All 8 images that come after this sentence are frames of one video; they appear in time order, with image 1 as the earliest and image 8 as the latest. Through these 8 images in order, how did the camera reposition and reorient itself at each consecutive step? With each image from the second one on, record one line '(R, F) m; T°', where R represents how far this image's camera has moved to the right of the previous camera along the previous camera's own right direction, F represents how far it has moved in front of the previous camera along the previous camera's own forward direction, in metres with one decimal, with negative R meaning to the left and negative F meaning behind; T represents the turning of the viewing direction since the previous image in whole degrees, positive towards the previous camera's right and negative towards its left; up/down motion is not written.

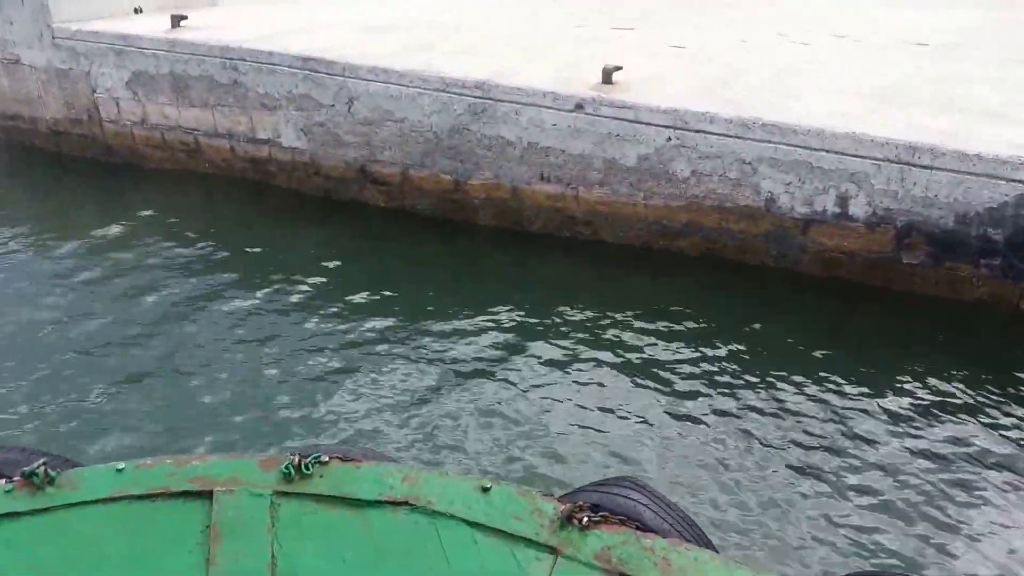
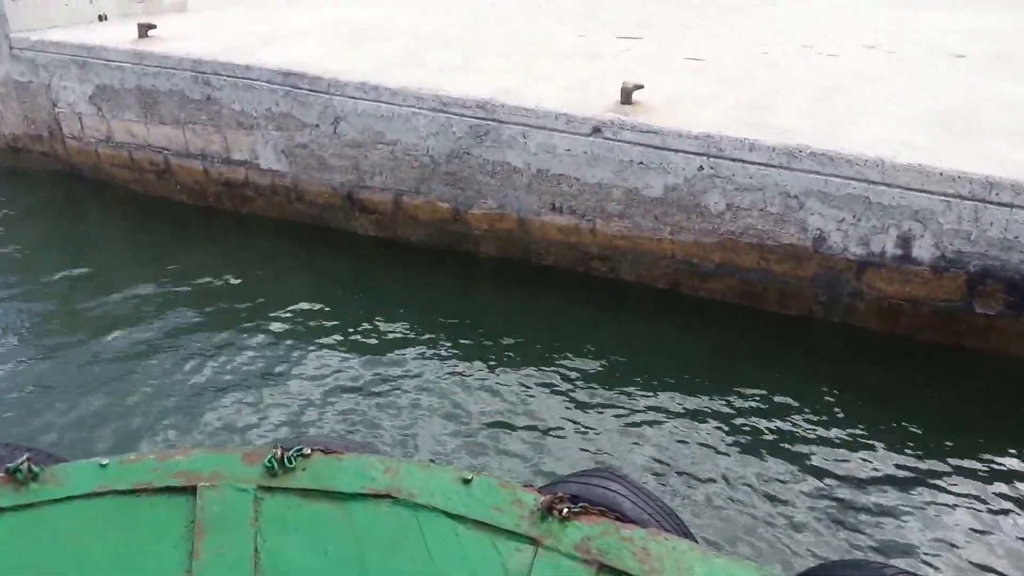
(-0.2, +0.7) m; +1°
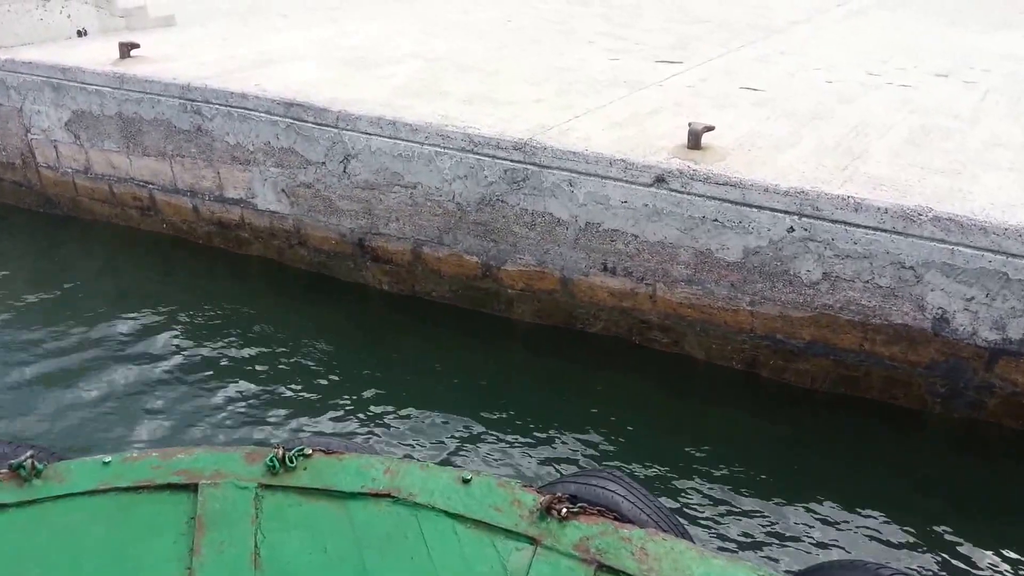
(-0.3, +0.9) m; +1°
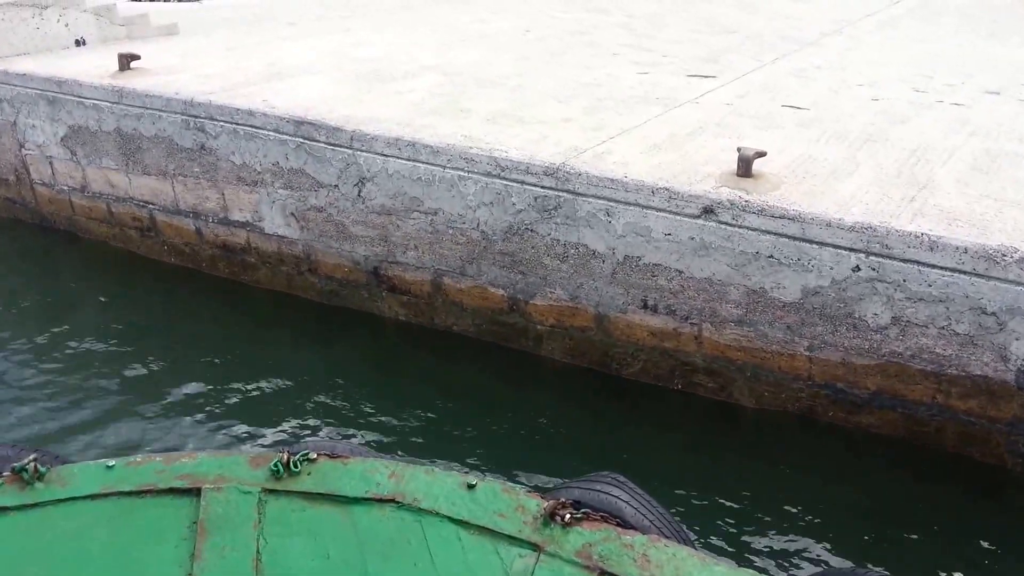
(-0.2, +0.4) m; 0°
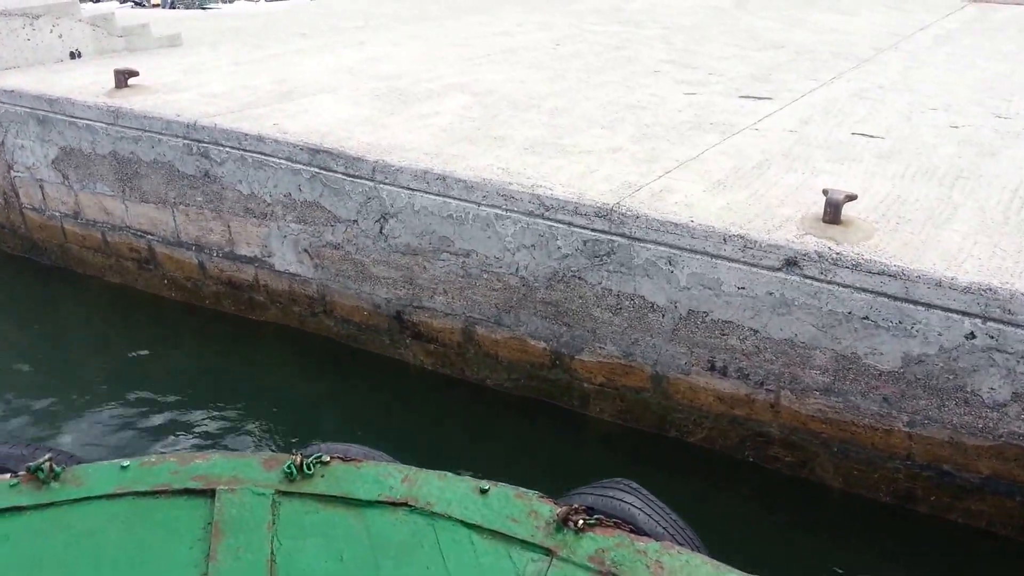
(-0.2, +0.6) m; 0°
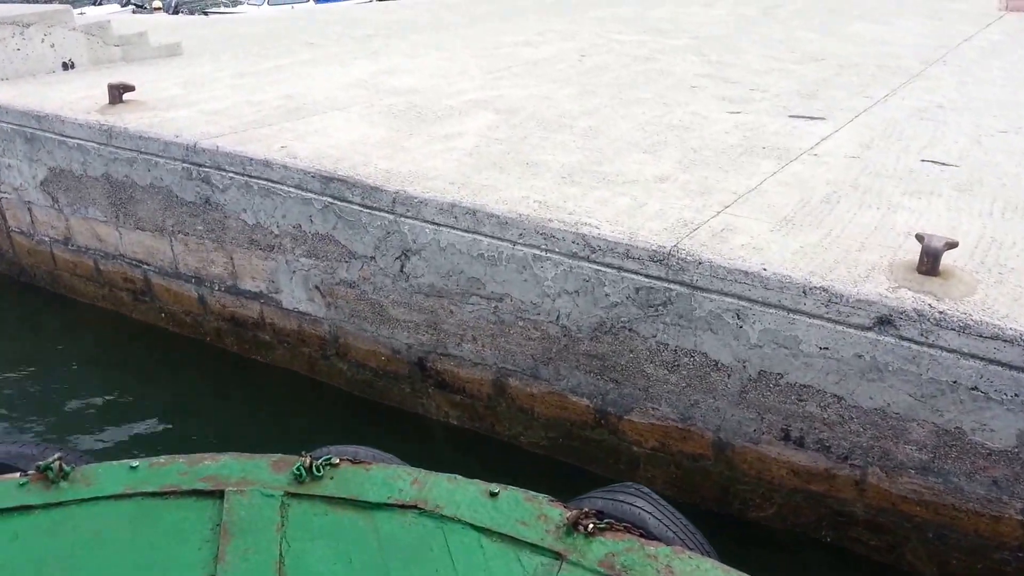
(-0.2, +0.5) m; 0°
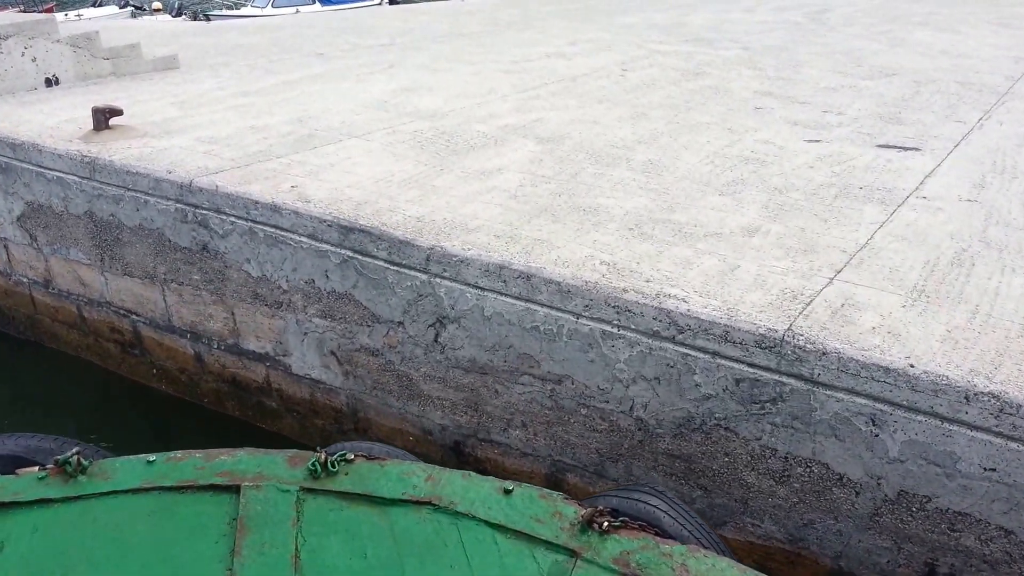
(-0.2, +0.7) m; 0°
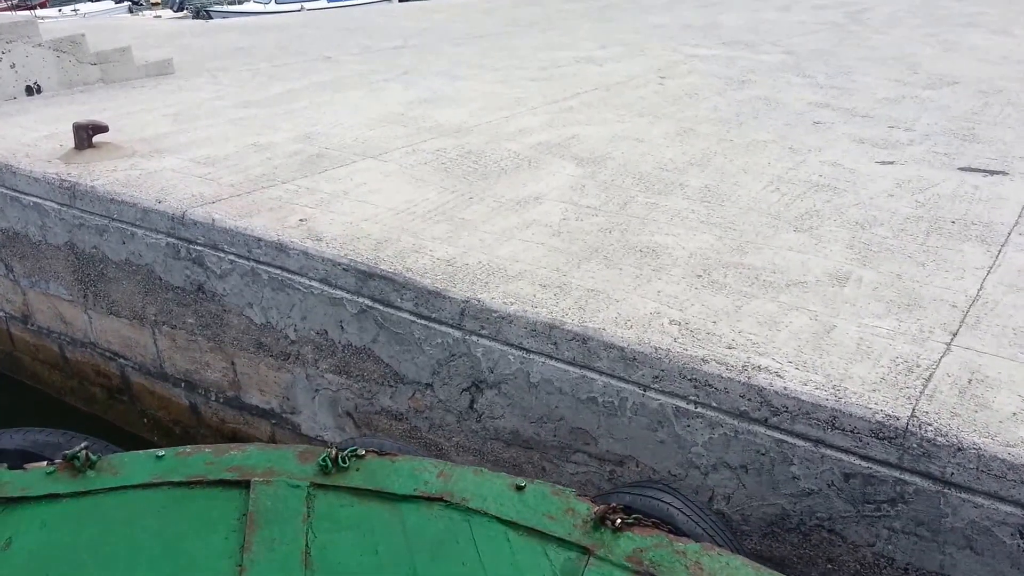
(-0.2, +0.5) m; 0°
